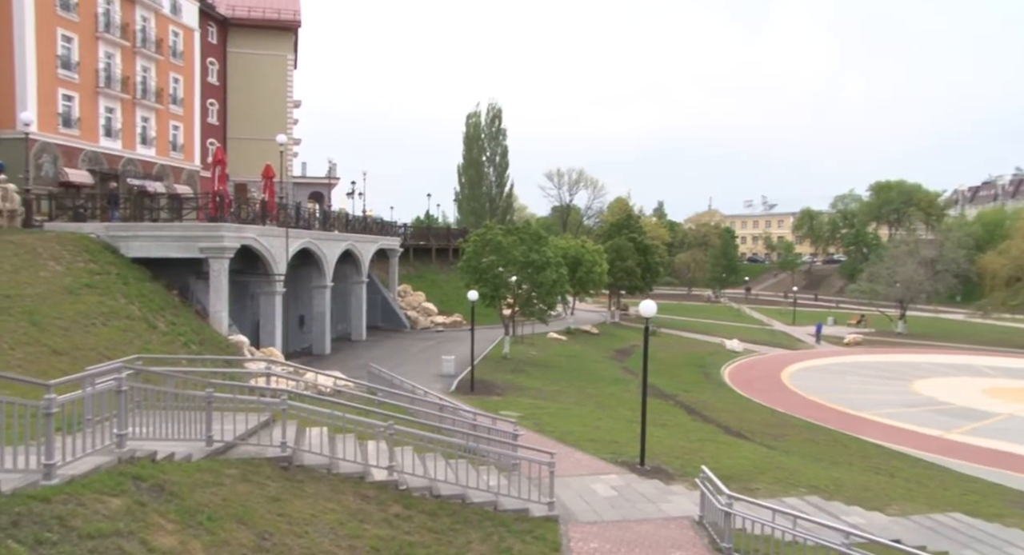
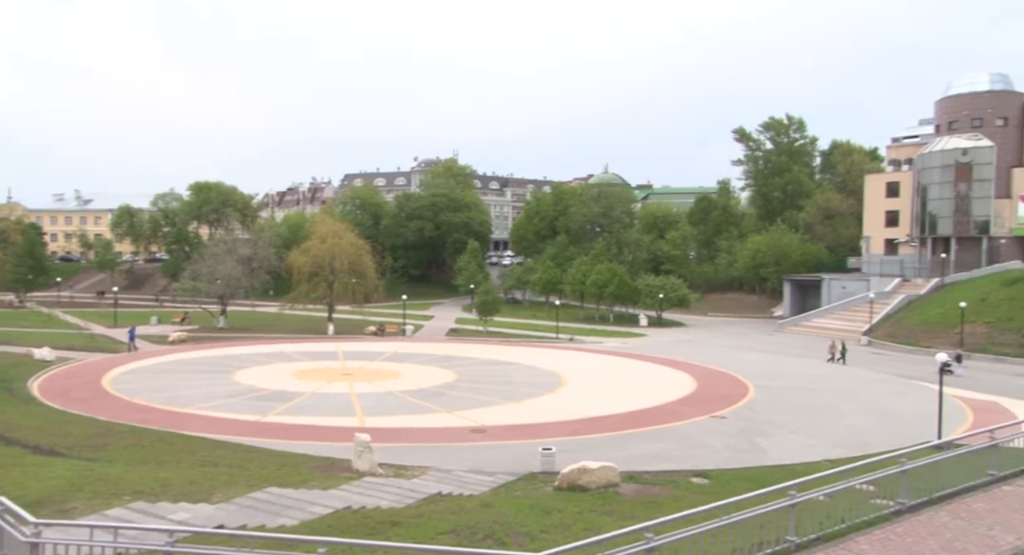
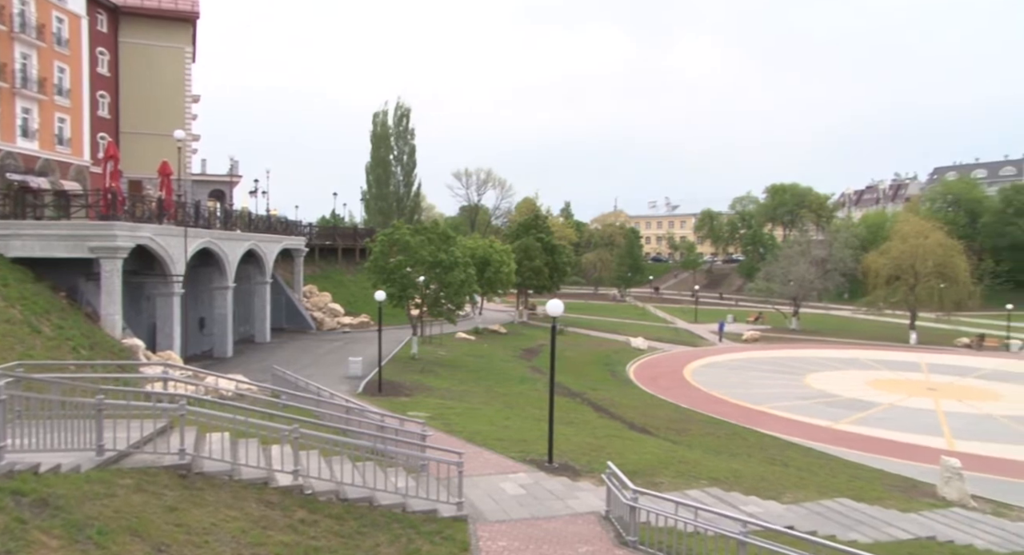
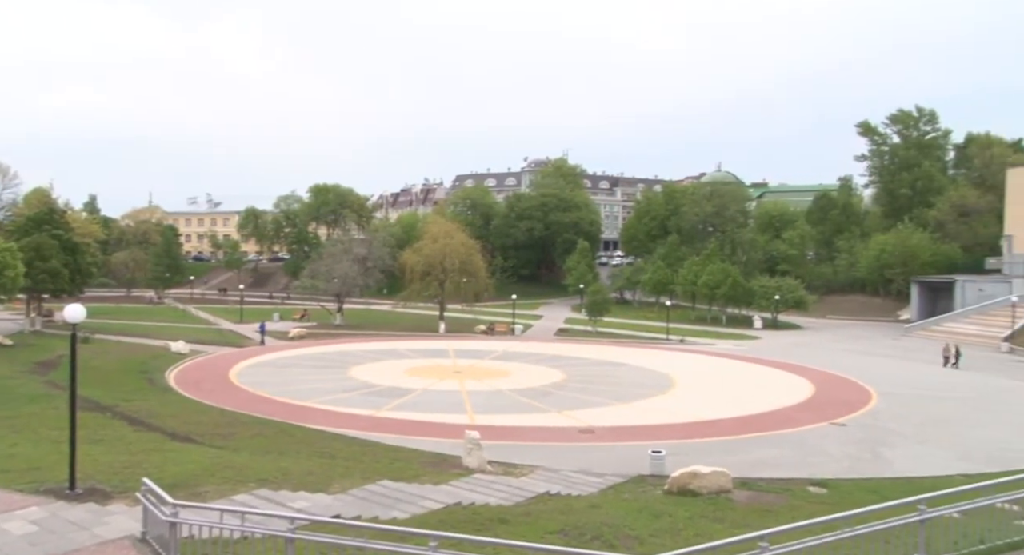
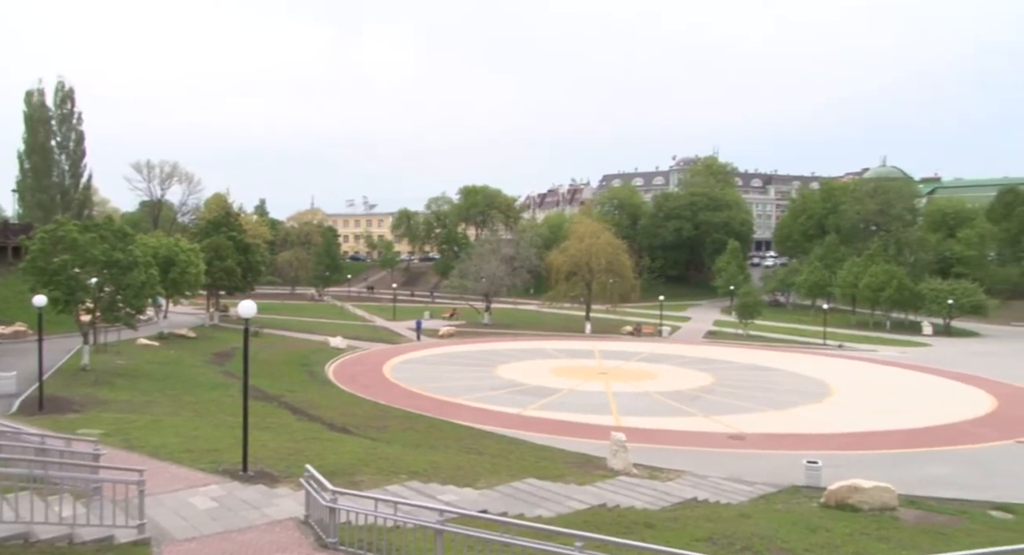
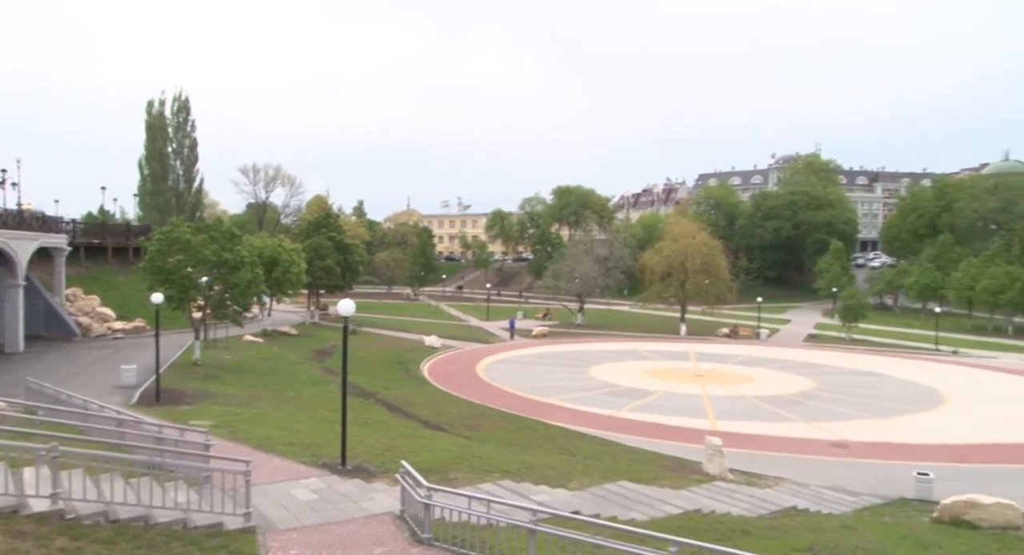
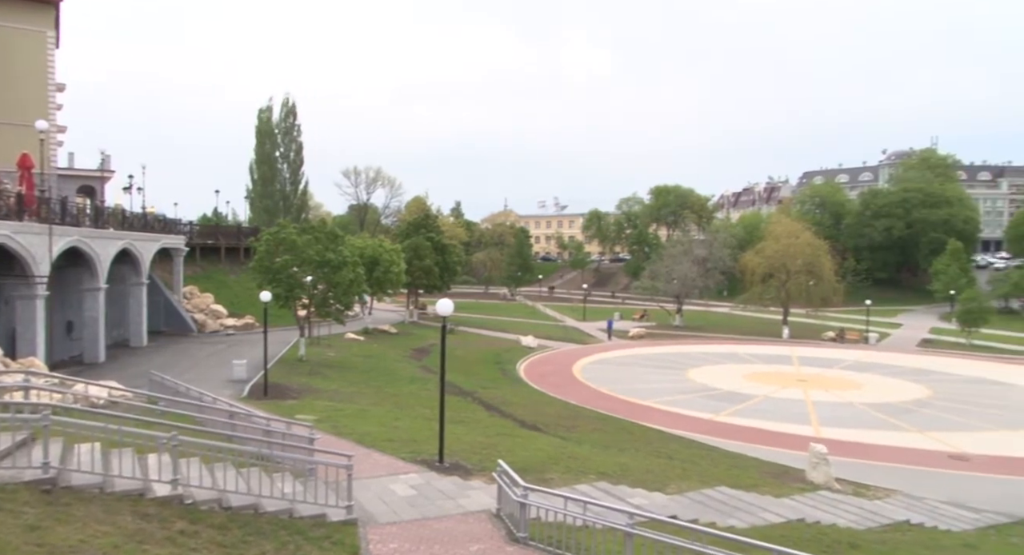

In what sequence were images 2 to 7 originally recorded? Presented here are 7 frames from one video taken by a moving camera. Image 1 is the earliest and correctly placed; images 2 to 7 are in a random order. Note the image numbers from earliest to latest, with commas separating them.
3, 7, 6, 5, 4, 2
